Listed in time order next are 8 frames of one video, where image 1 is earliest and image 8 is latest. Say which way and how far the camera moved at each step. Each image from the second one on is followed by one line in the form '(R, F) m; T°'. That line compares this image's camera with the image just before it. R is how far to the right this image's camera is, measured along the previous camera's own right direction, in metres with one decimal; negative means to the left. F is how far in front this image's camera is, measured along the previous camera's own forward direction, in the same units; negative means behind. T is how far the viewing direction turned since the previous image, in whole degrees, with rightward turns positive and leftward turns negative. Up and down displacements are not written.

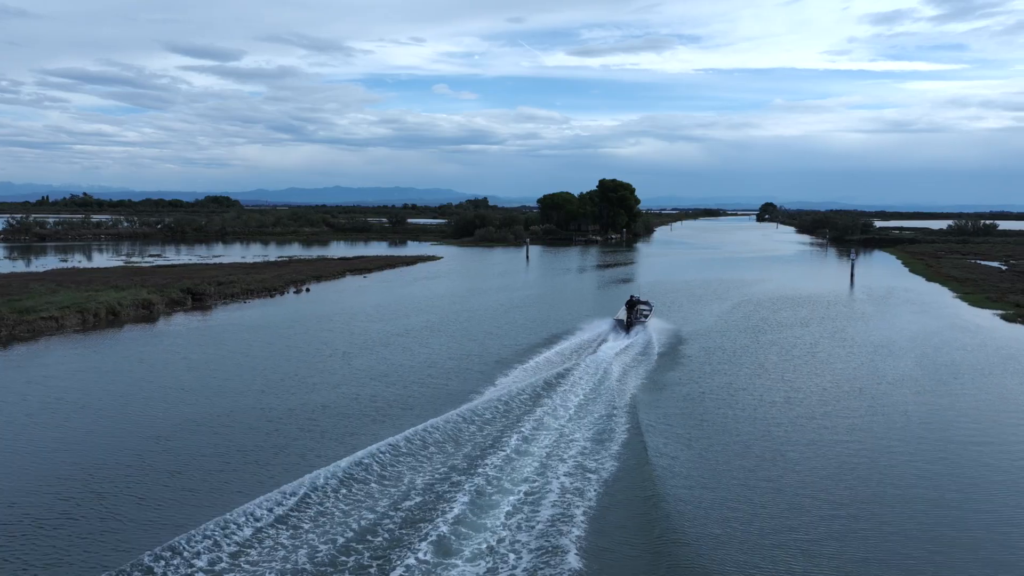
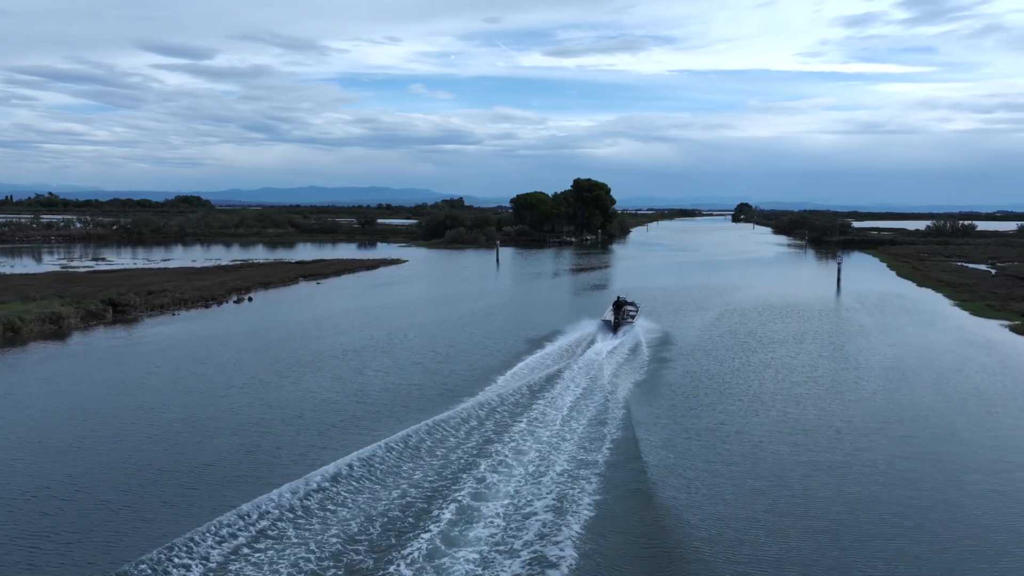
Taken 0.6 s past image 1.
(+0.6, +2.8) m; +2°
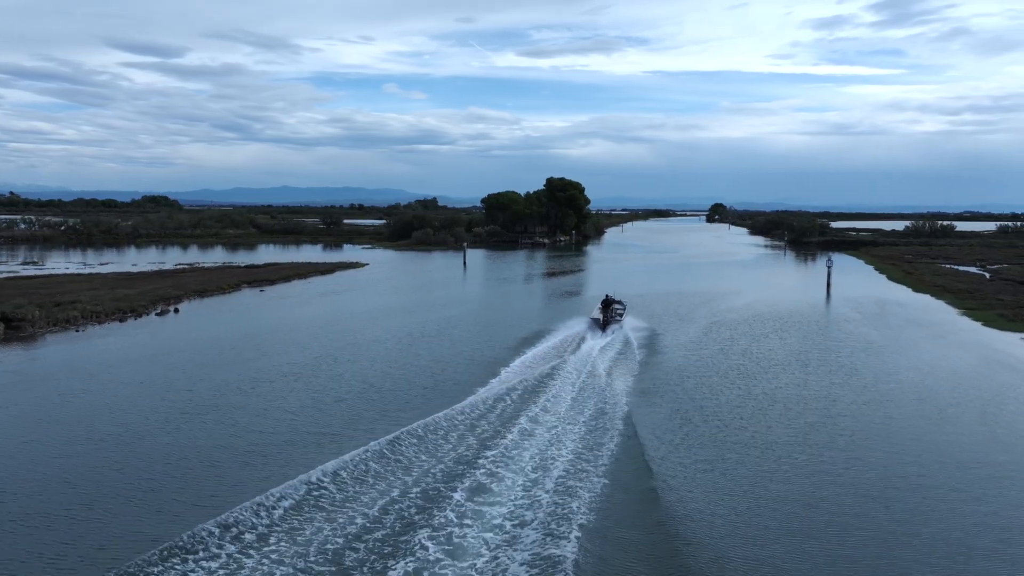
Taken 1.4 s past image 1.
(+0.5, +3.2) m; +2°
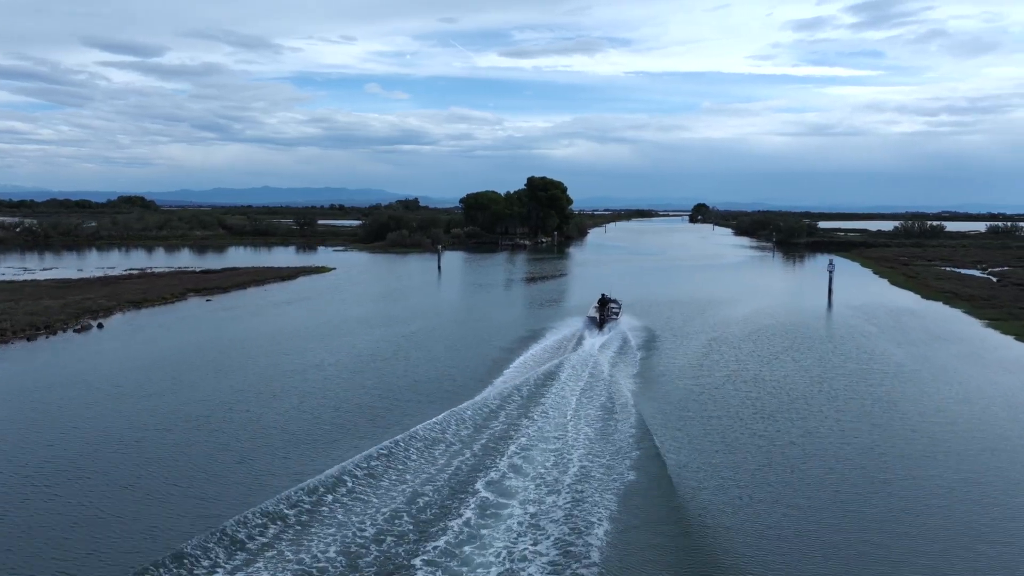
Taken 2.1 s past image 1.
(+0.3, +3.0) m; +1°
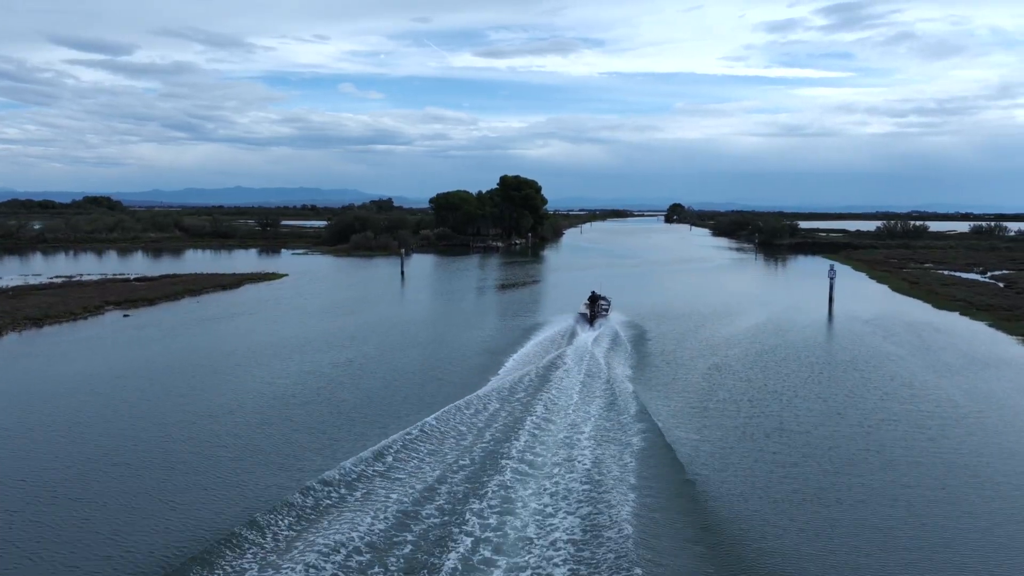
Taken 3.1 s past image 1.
(+0.3, +3.5) m; +2°
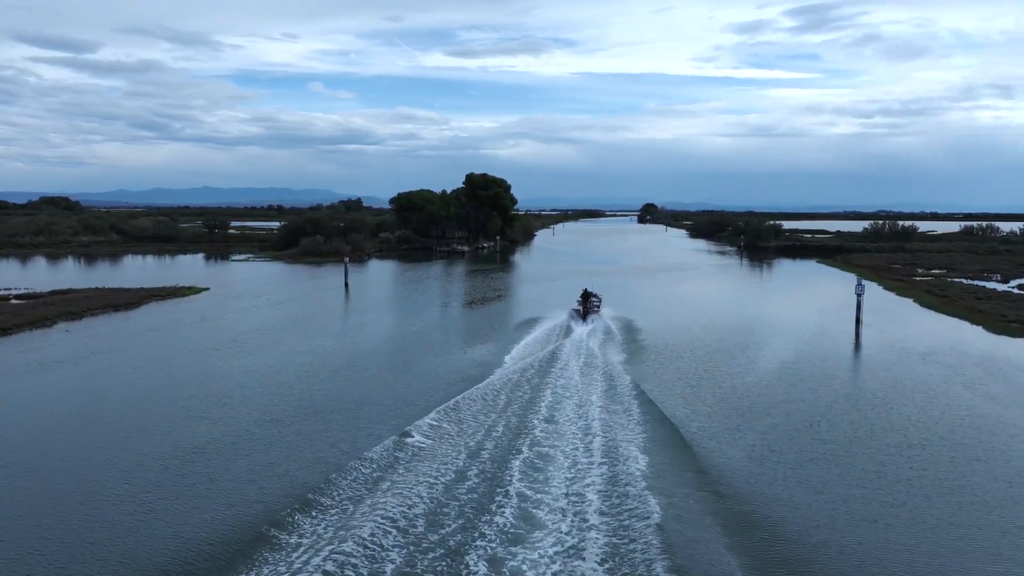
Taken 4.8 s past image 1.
(+0.5, +5.7) m; +2°
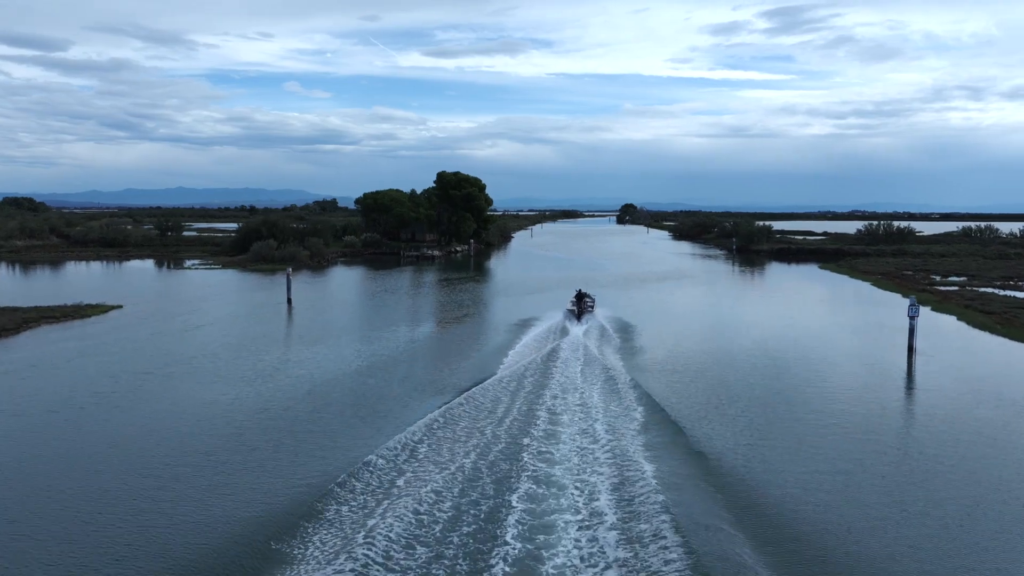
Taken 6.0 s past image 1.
(+0.2, +5.0) m; +2°
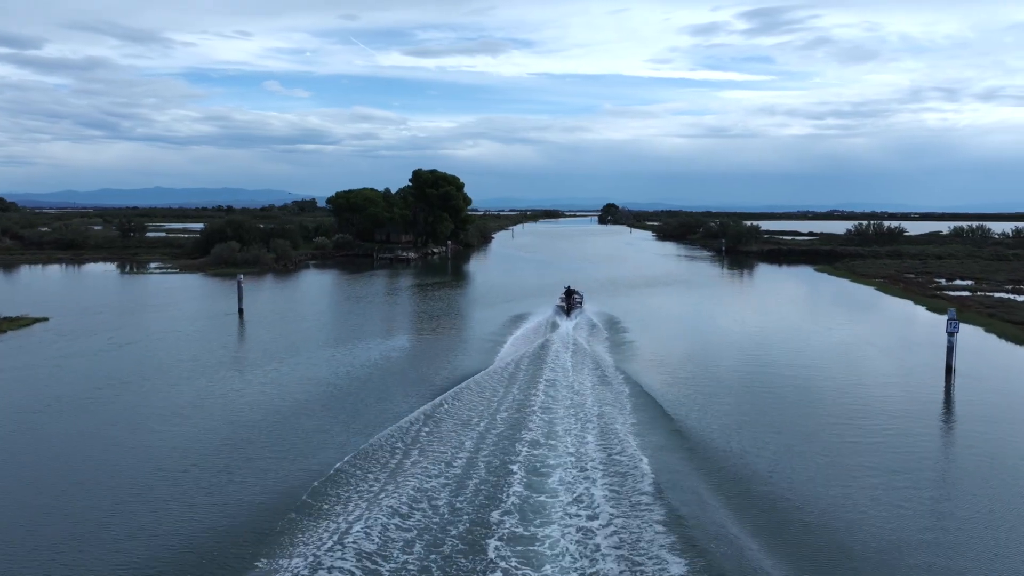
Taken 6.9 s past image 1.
(+0.2, +2.9) m; +1°
